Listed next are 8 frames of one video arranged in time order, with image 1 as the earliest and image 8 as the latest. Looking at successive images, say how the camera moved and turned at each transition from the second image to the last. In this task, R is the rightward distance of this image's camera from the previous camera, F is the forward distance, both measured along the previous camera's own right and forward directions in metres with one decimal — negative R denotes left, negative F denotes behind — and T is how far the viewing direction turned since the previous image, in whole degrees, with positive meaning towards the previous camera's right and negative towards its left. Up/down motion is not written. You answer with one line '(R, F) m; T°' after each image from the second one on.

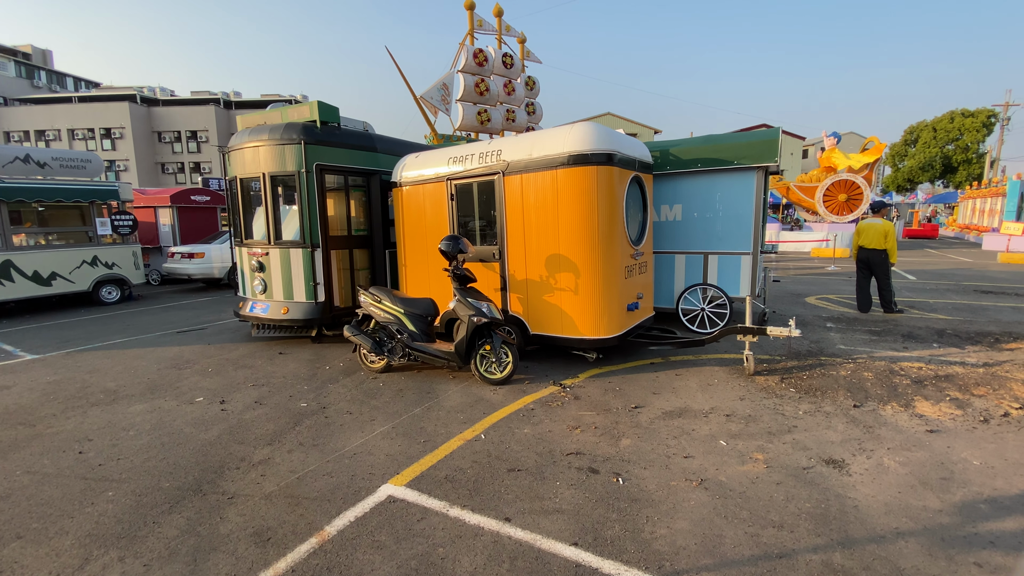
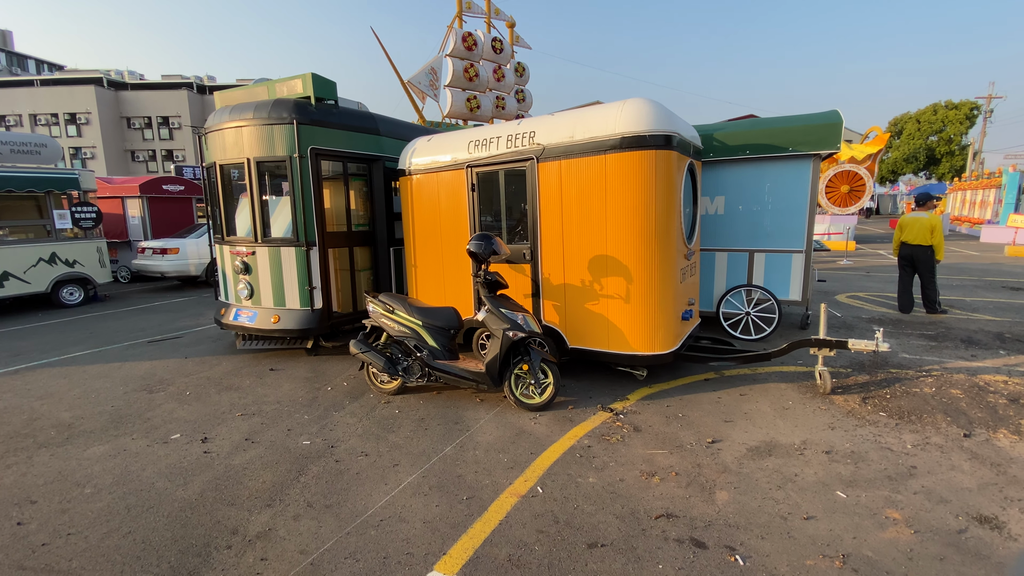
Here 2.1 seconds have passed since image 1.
(-0.5, +0.8) m; +2°
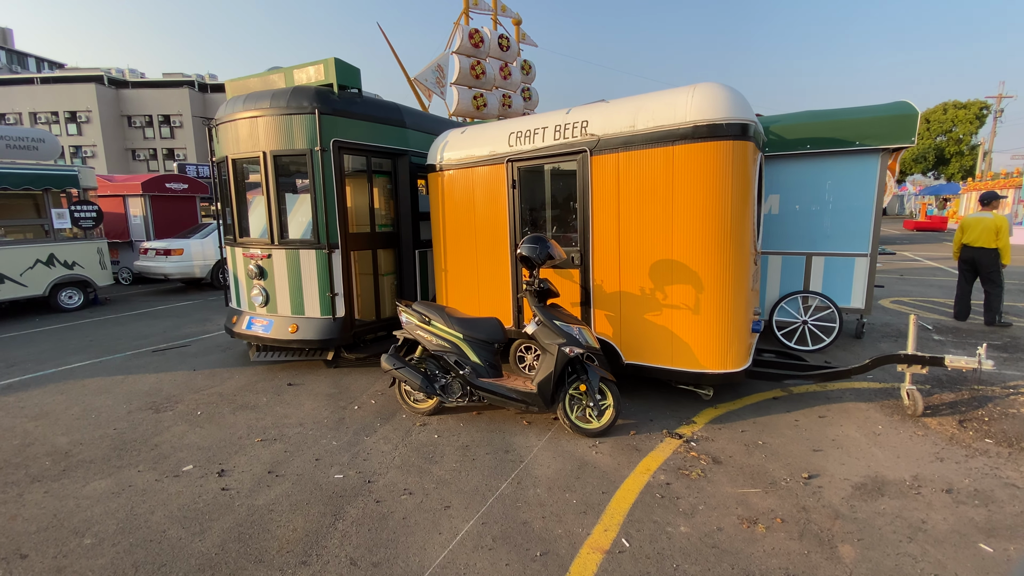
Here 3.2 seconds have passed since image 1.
(-0.4, +0.5) m; 0°
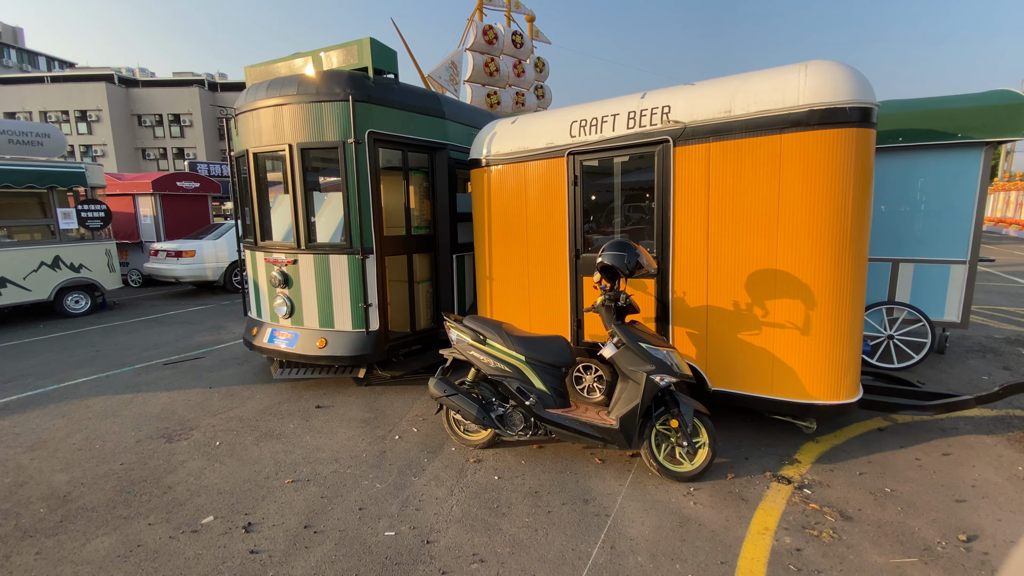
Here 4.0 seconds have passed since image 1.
(-0.5, +0.6) m; -1°
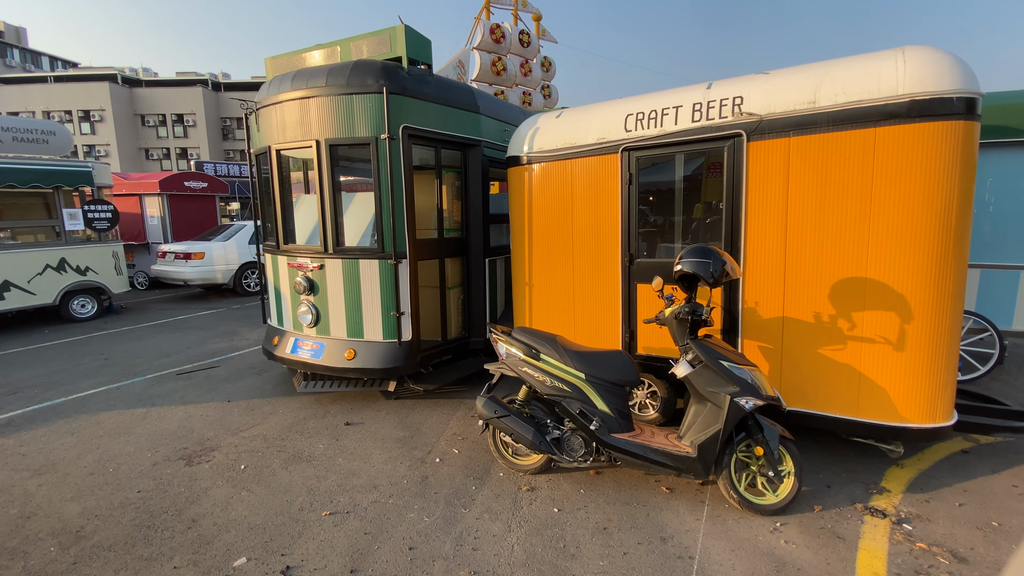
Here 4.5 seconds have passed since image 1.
(-0.4, +0.3) m; 0°
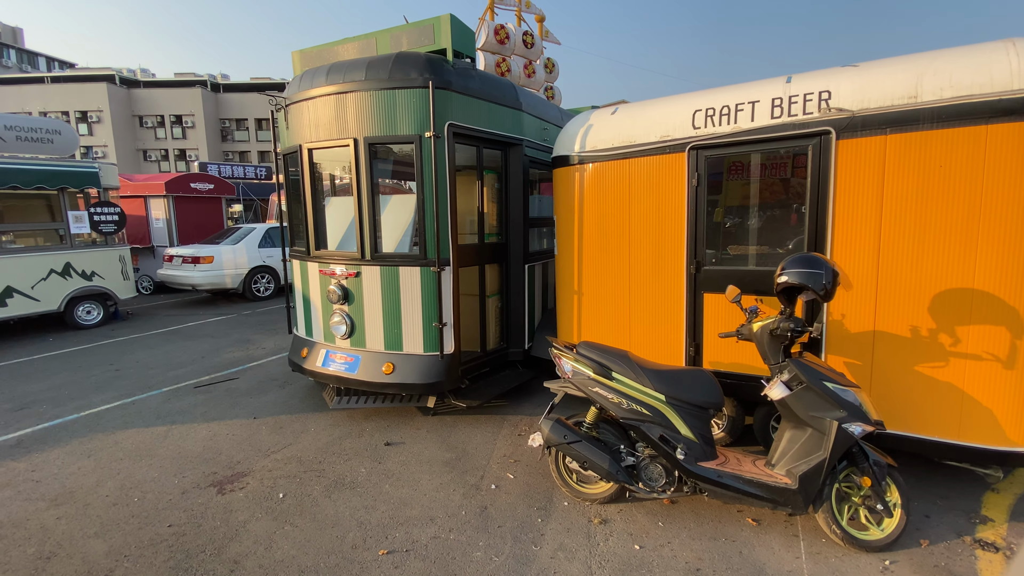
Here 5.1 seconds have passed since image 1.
(-0.4, +0.3) m; 0°
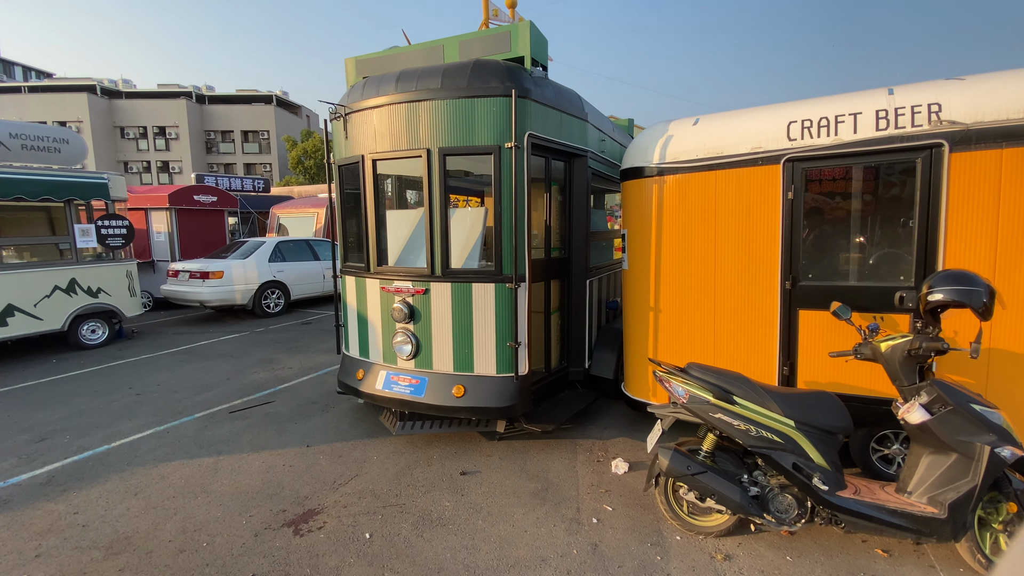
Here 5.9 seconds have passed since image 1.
(-0.8, +0.2) m; +2°
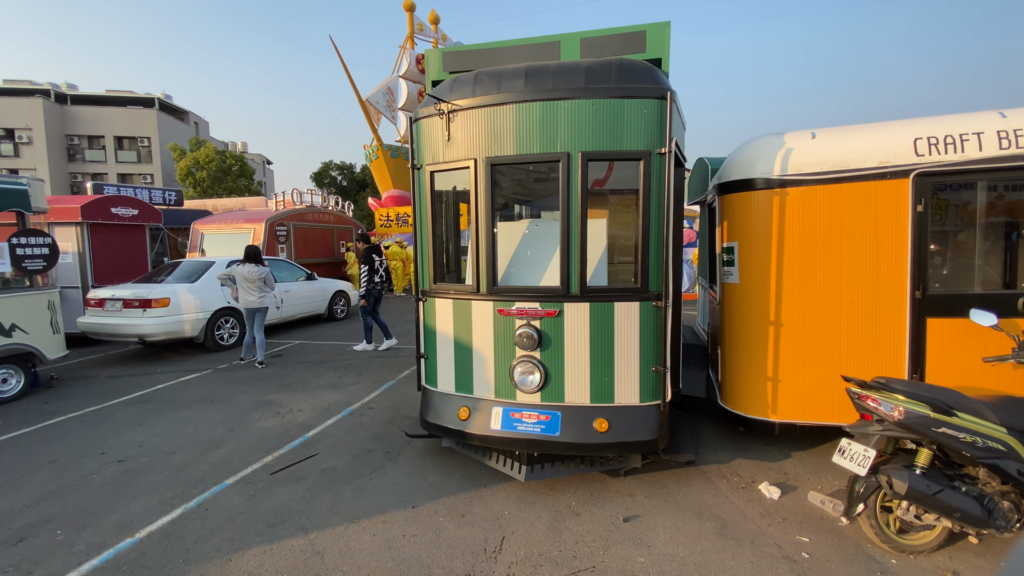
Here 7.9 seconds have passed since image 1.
(-1.7, +0.6) m; +12°
